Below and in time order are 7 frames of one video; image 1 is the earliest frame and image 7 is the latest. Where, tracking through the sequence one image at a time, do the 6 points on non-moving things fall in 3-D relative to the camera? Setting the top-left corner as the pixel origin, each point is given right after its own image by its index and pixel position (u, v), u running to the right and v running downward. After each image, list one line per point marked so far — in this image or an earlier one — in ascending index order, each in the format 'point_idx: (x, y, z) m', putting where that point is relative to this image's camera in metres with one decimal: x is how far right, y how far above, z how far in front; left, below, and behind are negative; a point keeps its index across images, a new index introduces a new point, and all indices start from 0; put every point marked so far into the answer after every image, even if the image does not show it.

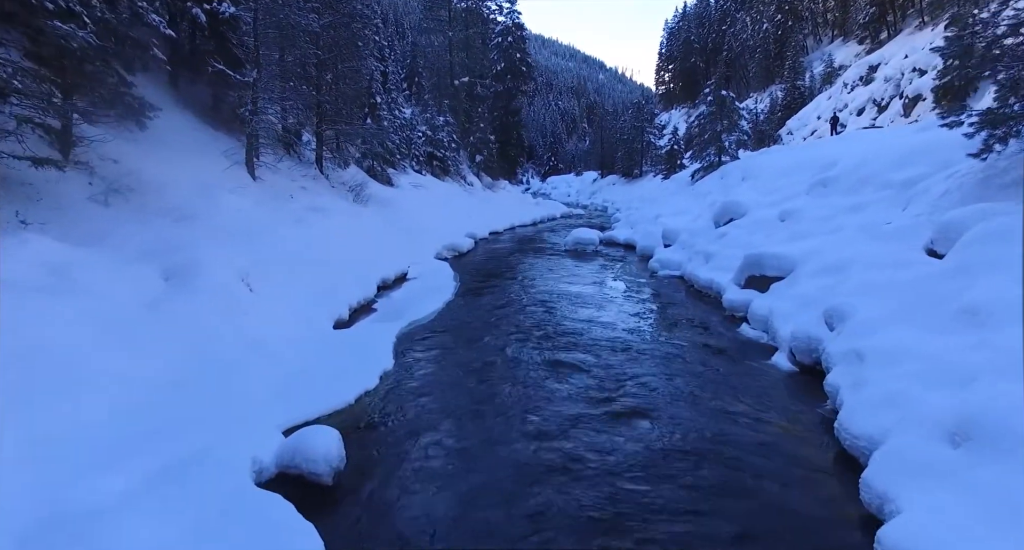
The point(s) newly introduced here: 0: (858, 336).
0: (+4.9, -0.9, +8.1) m
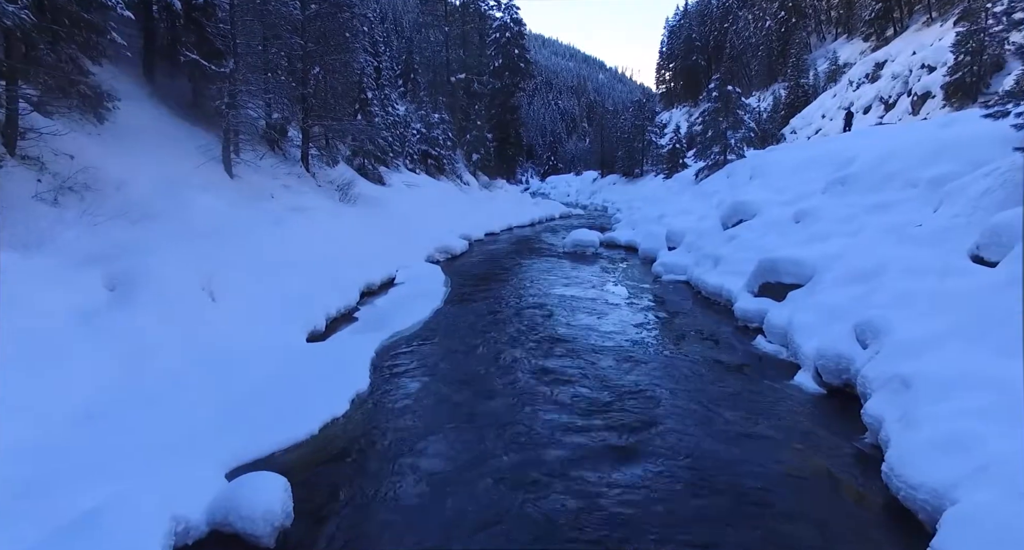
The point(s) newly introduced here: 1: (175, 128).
0: (+4.7, -1.0, +7.0) m
1: (-9.2, +4.0, +15.7) m
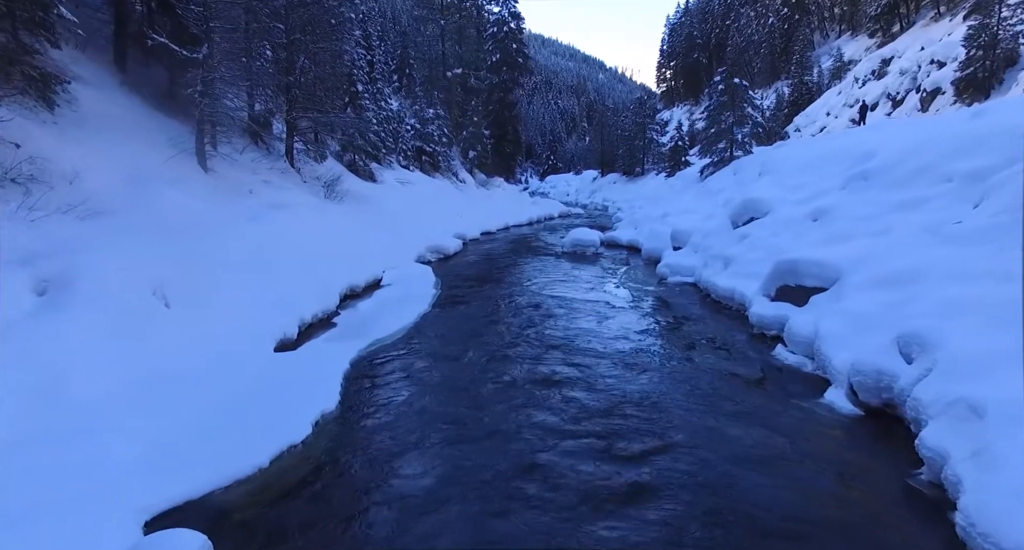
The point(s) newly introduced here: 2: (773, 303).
0: (+4.6, -1.1, +5.9) m
1: (-9.3, +4.0, +14.6) m
2: (+4.9, -0.5, +10.8) m
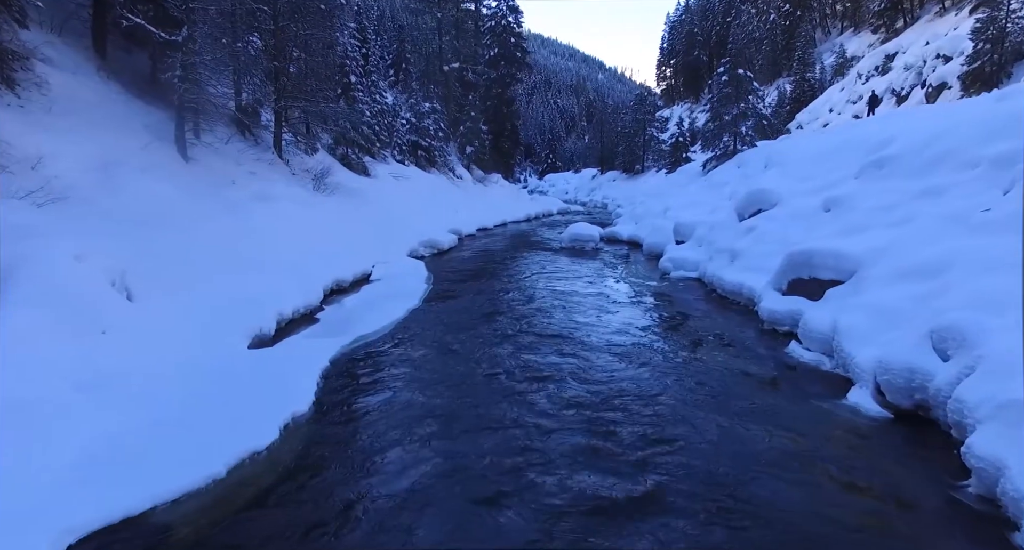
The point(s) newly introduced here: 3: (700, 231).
0: (+4.5, -0.9, +5.2) m
1: (-9.4, +4.1, +13.9) m
2: (+4.8, -0.4, +10.2) m
3: (+5.2, +1.2, +16.0) m
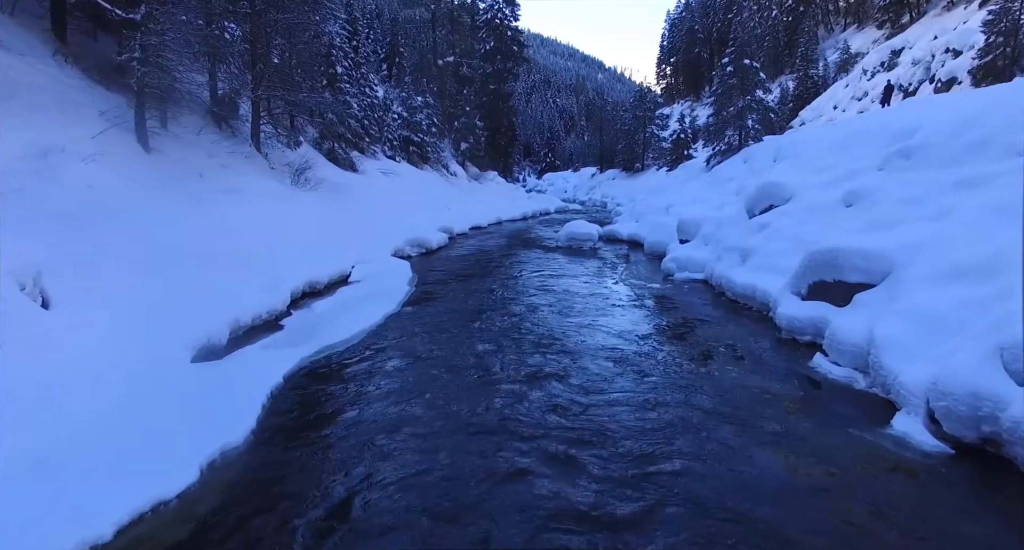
0: (+4.3, -1.0, +4.1) m
1: (-9.6, +4.1, +12.8) m
2: (+4.6, -0.4, +9.0) m
3: (+5.0, +1.2, +14.9) m
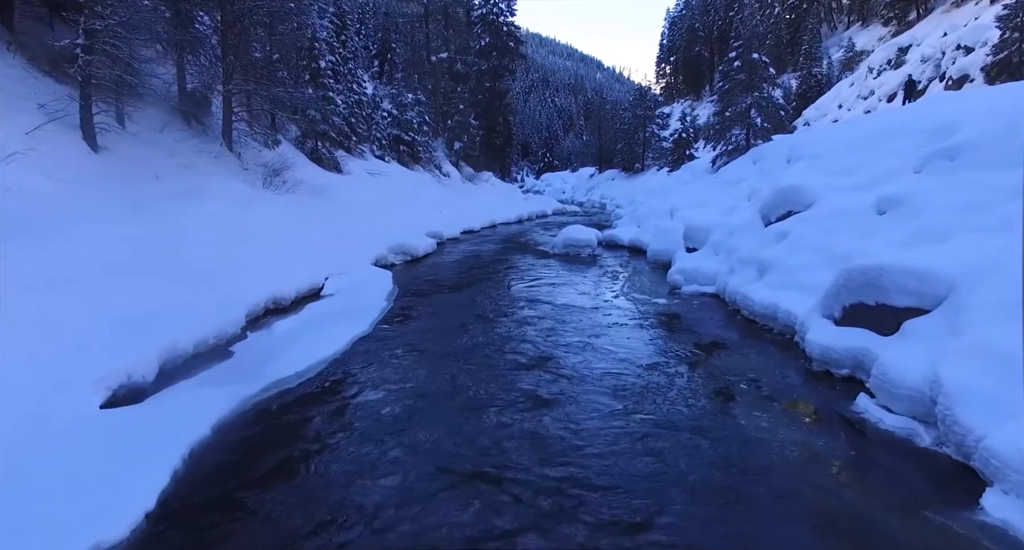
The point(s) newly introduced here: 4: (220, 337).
0: (+4.1, -1.2, +2.8) m
1: (-9.8, +3.8, +11.4) m
2: (+4.4, -0.7, +7.7) m
3: (+4.8, +0.9, +13.6) m
4: (-4.4, -0.9, +8.6) m
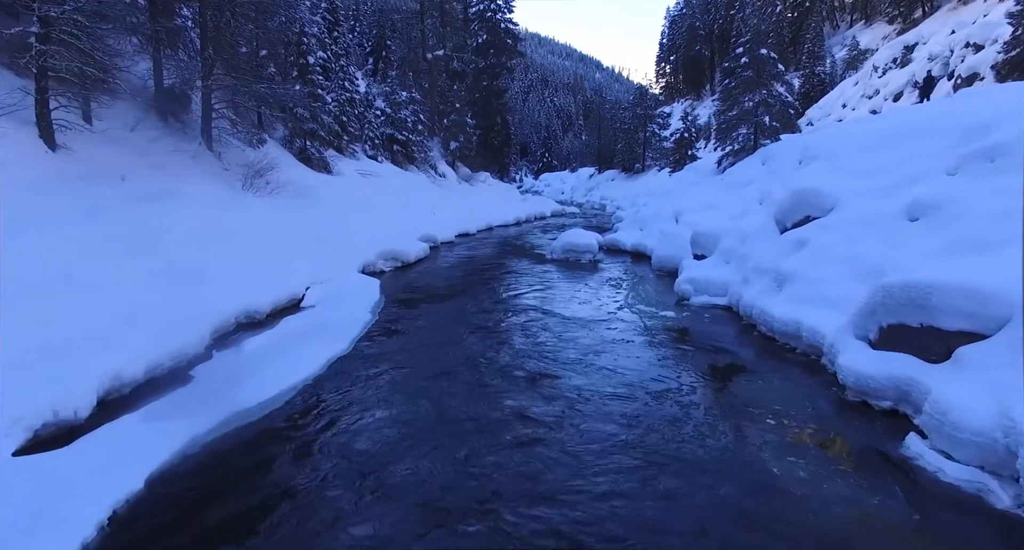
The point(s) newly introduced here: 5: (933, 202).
0: (+4.0, -1.4, +1.9) m
1: (-9.9, +3.7, +10.5) m
2: (+4.3, -0.9, +6.8) m
3: (+4.7, +0.7, +12.6) m
4: (-4.4, -1.1, +7.7) m
5: (+6.3, +1.1, +8.6) m
